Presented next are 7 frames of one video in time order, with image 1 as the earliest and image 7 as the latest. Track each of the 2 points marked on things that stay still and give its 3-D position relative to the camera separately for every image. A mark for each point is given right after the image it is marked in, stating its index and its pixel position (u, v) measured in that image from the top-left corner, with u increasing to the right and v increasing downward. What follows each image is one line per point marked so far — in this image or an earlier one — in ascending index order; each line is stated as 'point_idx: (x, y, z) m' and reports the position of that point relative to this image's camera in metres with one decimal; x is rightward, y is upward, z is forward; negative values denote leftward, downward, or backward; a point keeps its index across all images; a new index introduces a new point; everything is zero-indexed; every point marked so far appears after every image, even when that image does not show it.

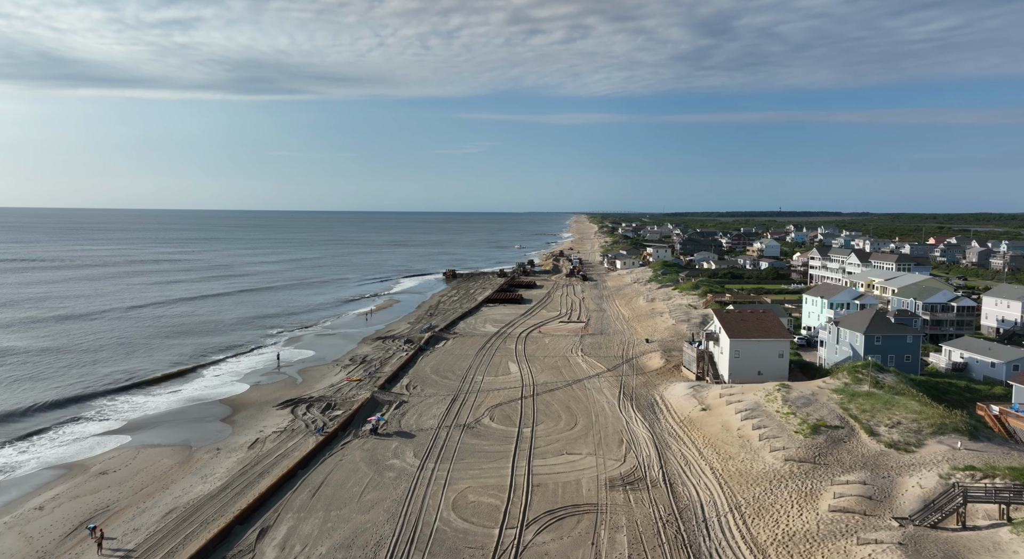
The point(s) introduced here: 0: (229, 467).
0: (-8.6, -5.7, +18.9) m
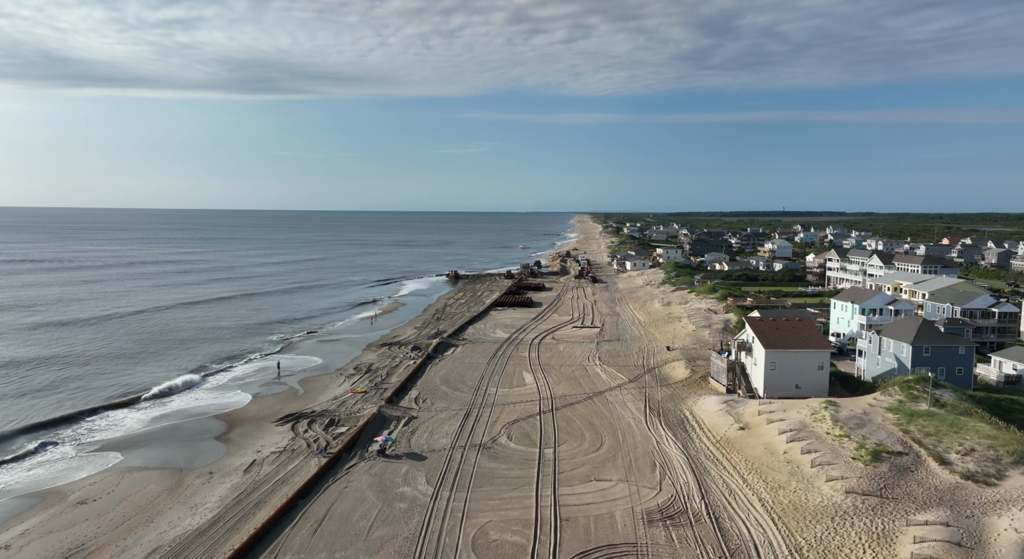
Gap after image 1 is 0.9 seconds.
0: (-8.0, -5.9, +17.0) m
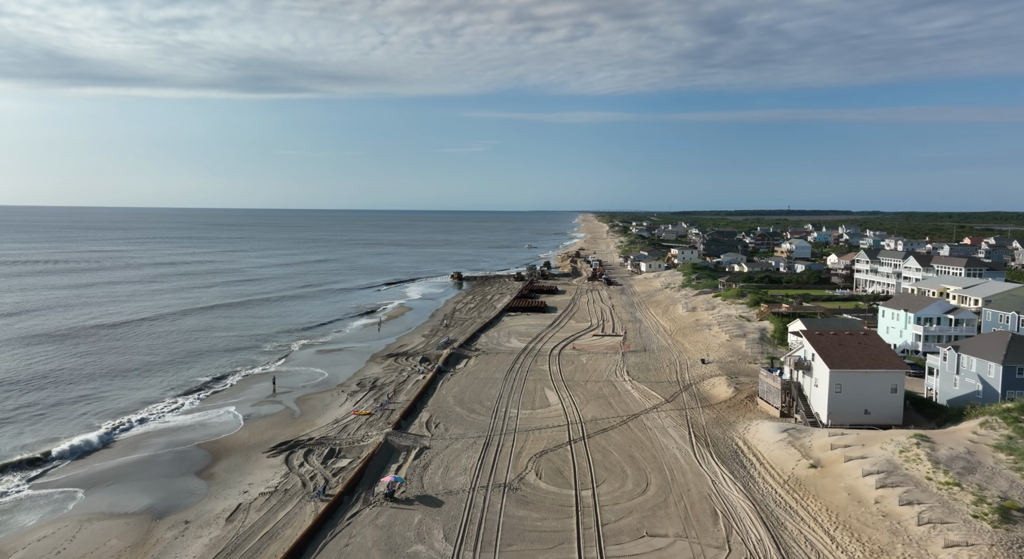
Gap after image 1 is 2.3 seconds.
0: (-7.1, -6.2, +14.1) m
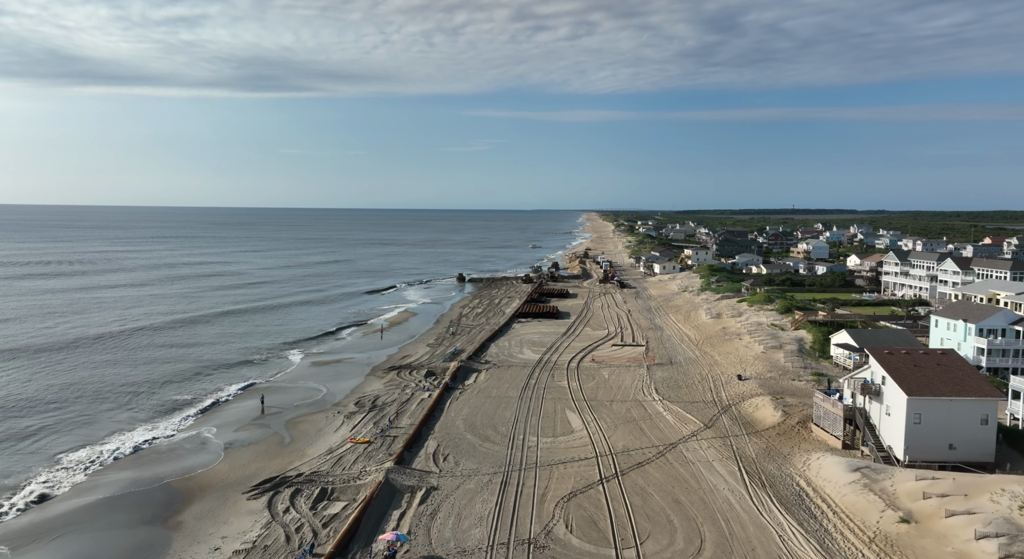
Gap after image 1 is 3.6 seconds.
0: (-6.5, -6.5, +11.1) m
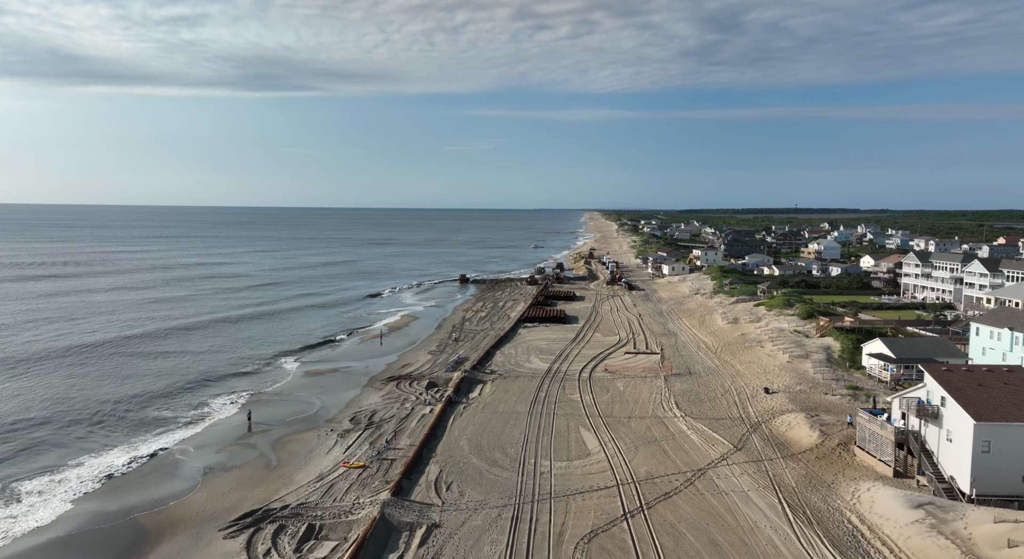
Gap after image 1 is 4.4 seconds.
0: (-6.2, -6.7, +9.1) m
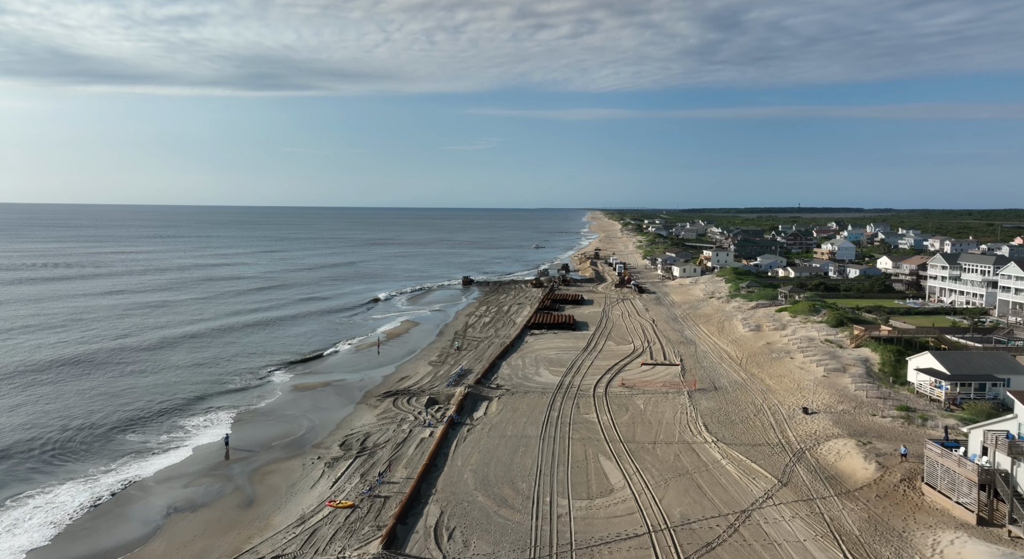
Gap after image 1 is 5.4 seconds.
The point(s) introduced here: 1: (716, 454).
0: (-5.9, -7.0, +6.6) m
1: (+6.3, -5.4, +19.0) m
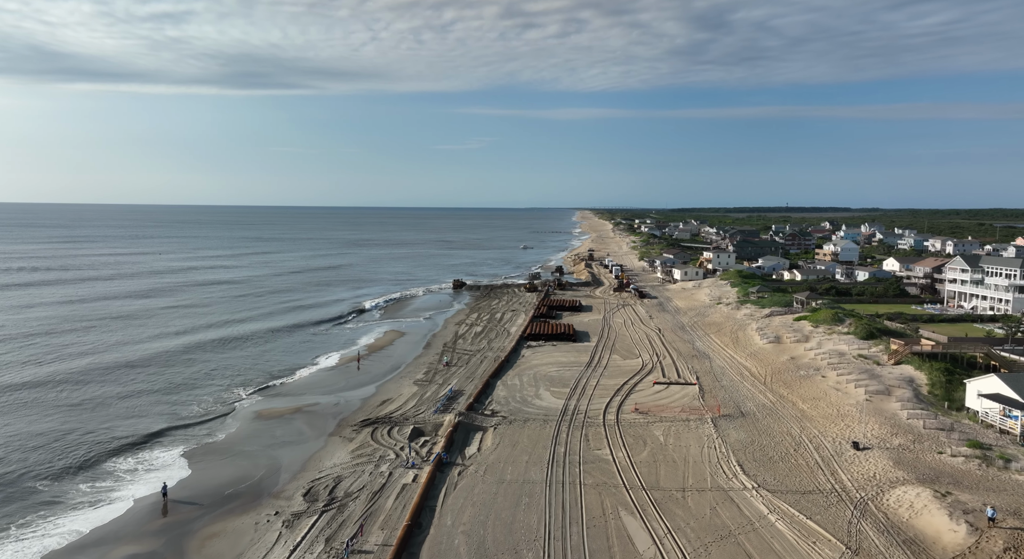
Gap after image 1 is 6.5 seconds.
0: (-5.6, -7.4, +3.0) m
1: (+6.3, -5.7, +15.7) m
